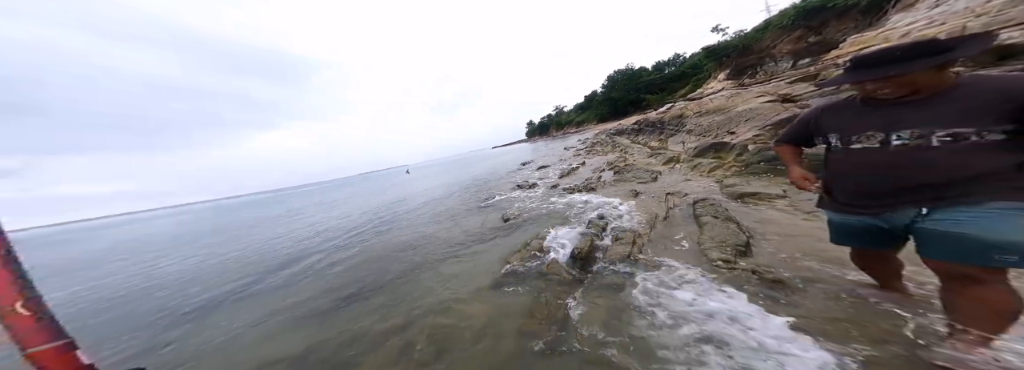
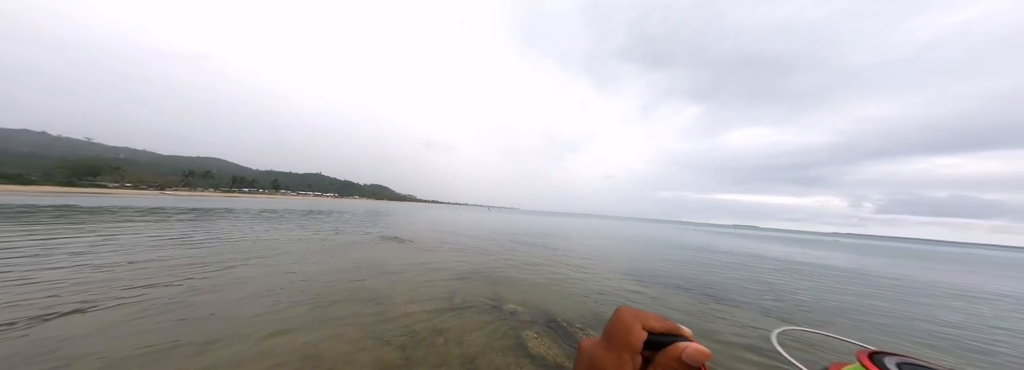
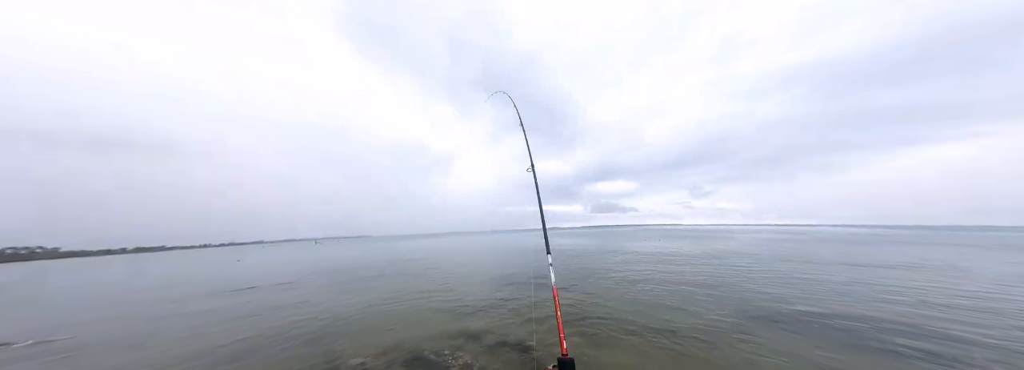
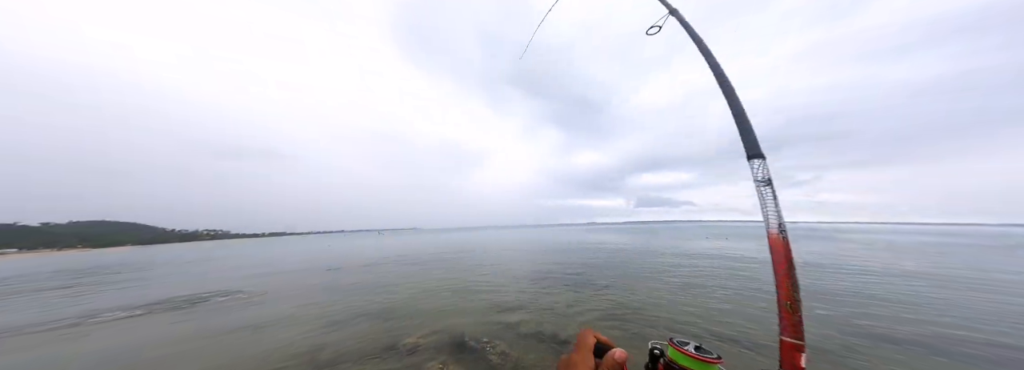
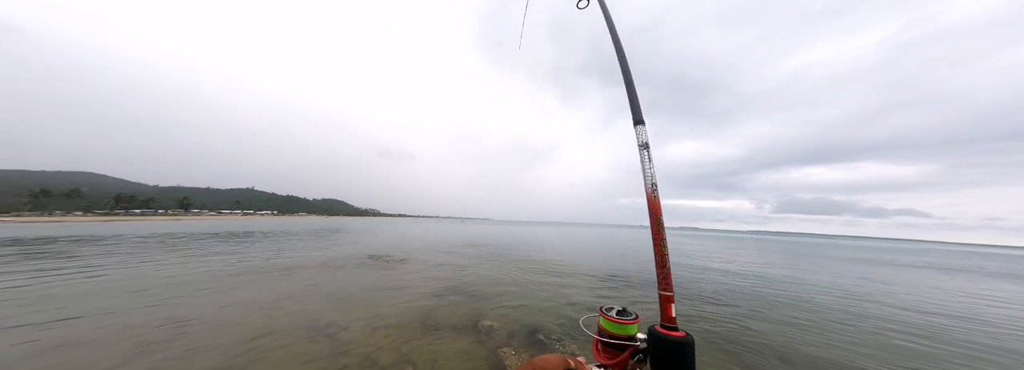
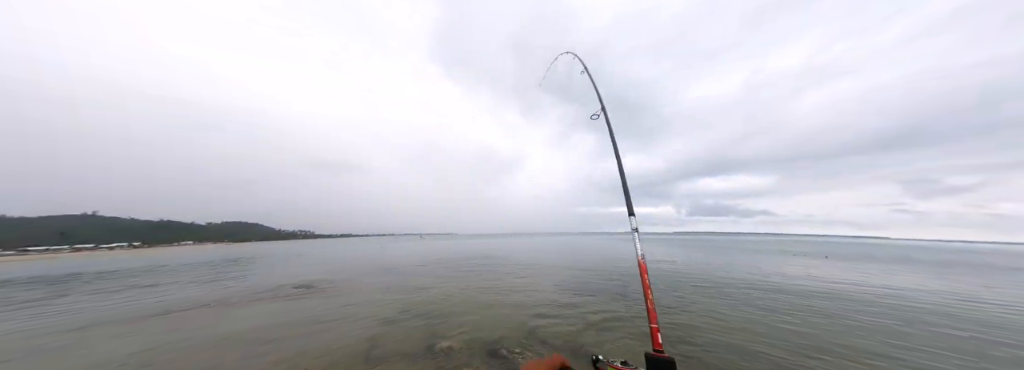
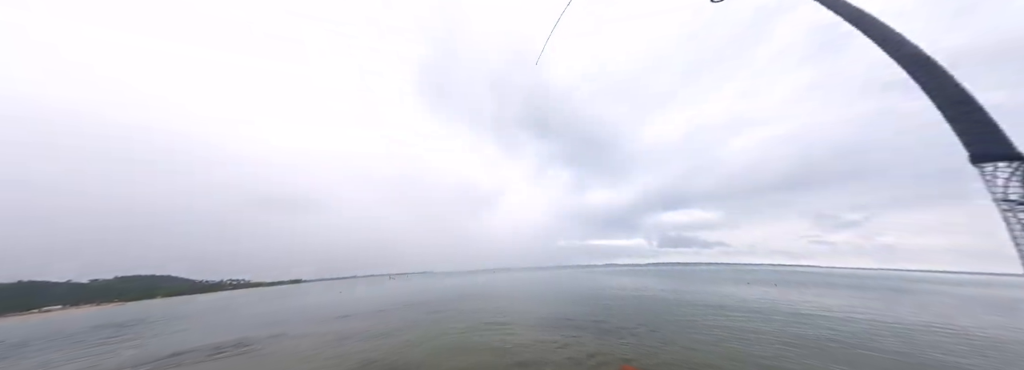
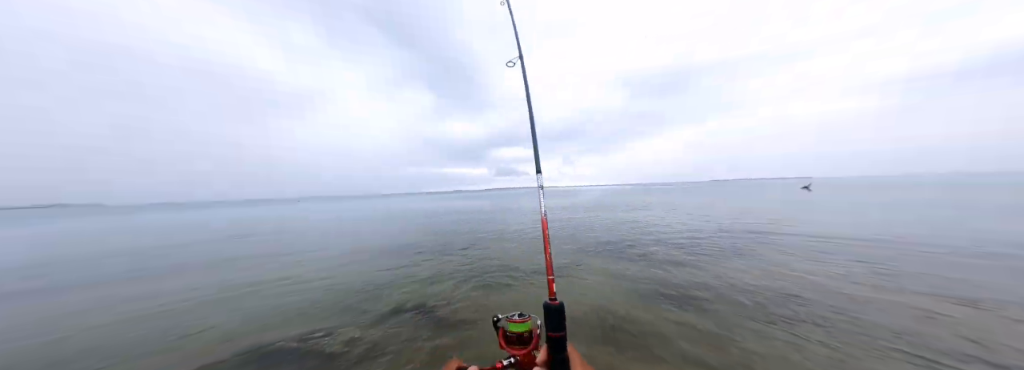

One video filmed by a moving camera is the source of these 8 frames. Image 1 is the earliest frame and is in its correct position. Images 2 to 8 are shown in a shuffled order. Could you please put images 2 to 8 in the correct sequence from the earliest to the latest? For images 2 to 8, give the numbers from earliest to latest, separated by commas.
8, 3, 4, 7, 6, 5, 2
